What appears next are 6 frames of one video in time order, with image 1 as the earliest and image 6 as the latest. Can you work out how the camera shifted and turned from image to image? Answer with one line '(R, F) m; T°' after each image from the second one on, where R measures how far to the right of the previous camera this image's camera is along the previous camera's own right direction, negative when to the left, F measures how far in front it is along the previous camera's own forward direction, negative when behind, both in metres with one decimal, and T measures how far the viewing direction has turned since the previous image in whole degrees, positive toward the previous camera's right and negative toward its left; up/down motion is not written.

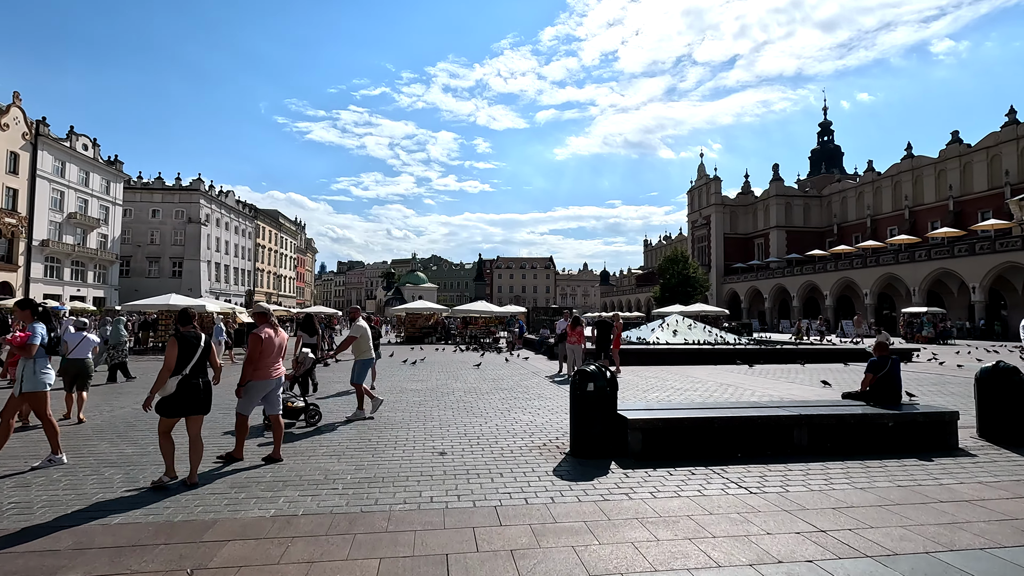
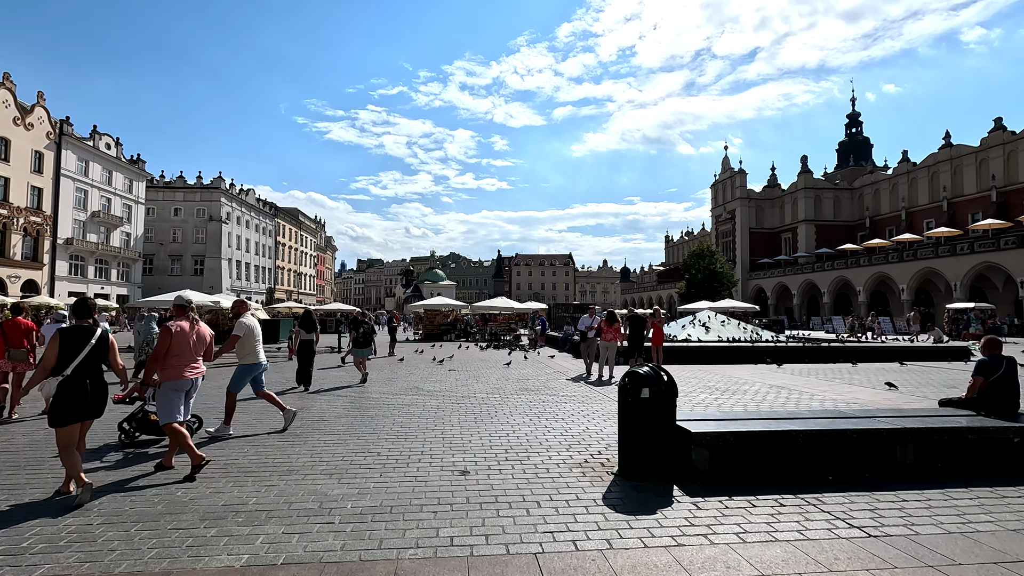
(-0.2, +1.0) m; -2°
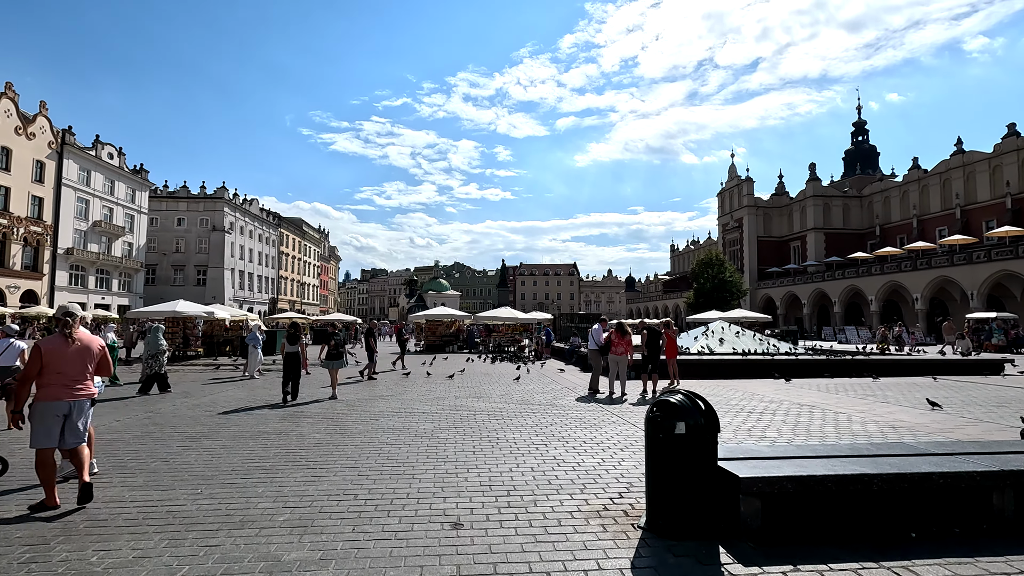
(0.0, +0.9) m; 0°
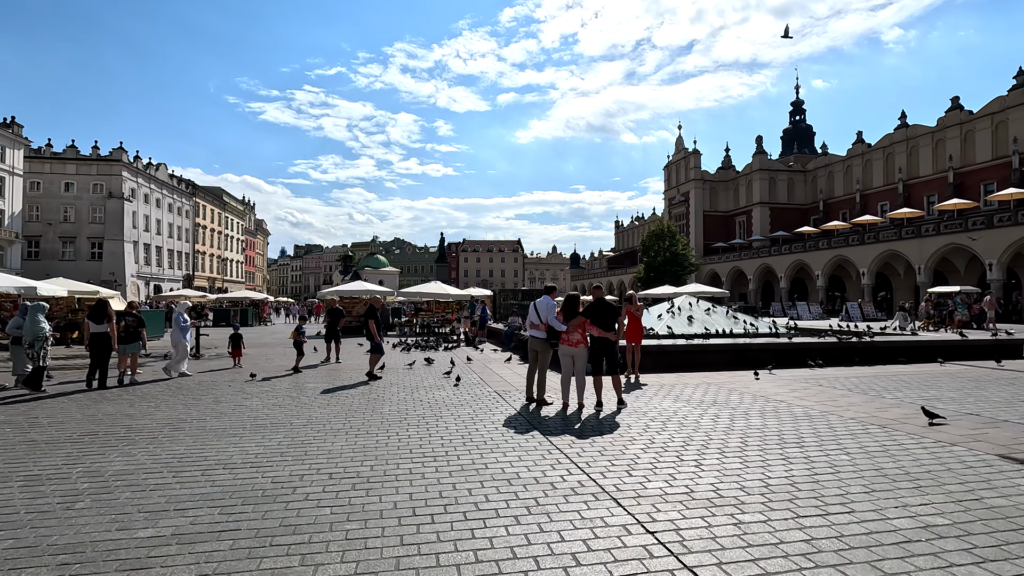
(+0.7, +4.3) m; +6°
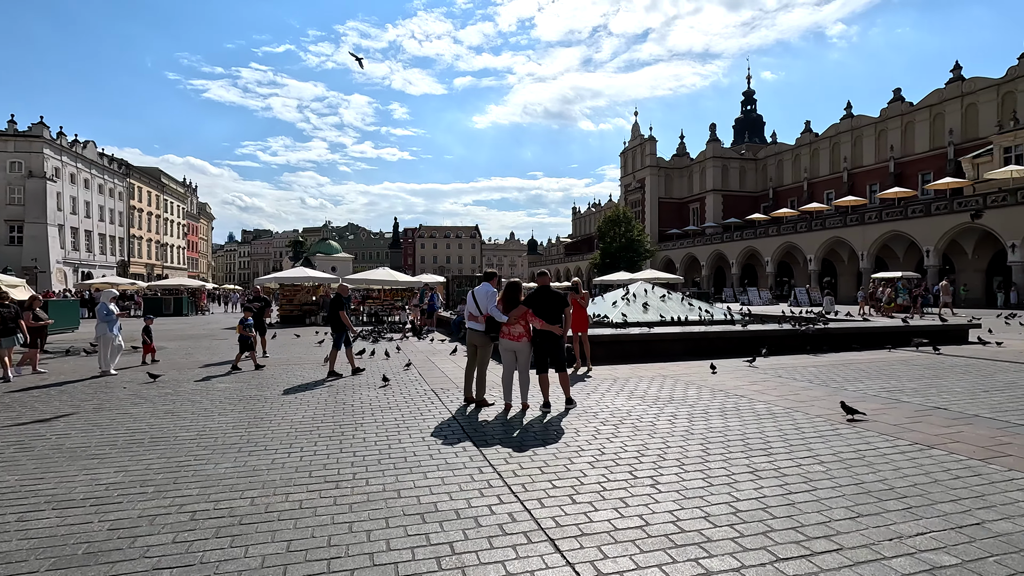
(+0.3, +0.9) m; +4°
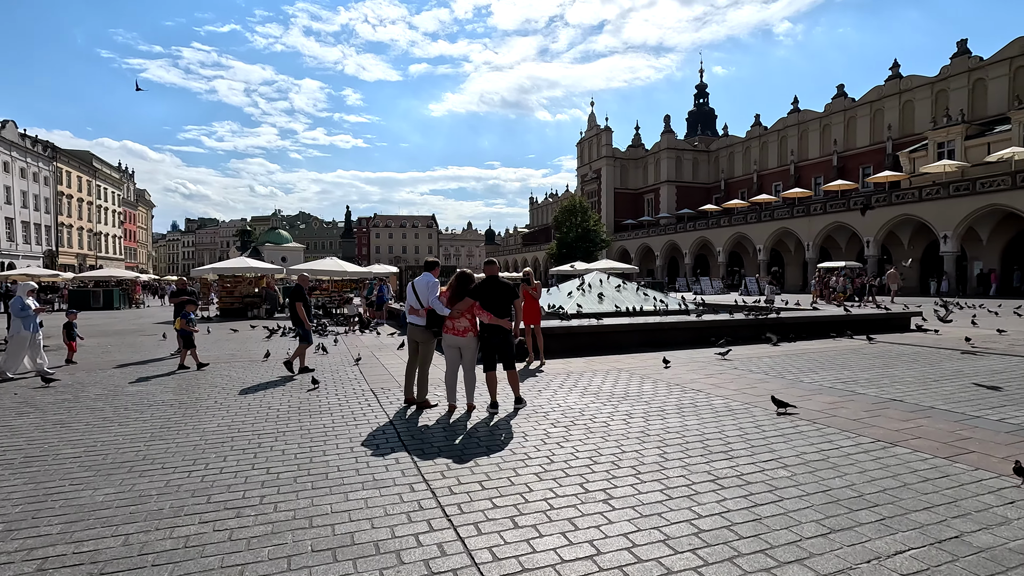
(+0.2, +0.5) m; +4°
